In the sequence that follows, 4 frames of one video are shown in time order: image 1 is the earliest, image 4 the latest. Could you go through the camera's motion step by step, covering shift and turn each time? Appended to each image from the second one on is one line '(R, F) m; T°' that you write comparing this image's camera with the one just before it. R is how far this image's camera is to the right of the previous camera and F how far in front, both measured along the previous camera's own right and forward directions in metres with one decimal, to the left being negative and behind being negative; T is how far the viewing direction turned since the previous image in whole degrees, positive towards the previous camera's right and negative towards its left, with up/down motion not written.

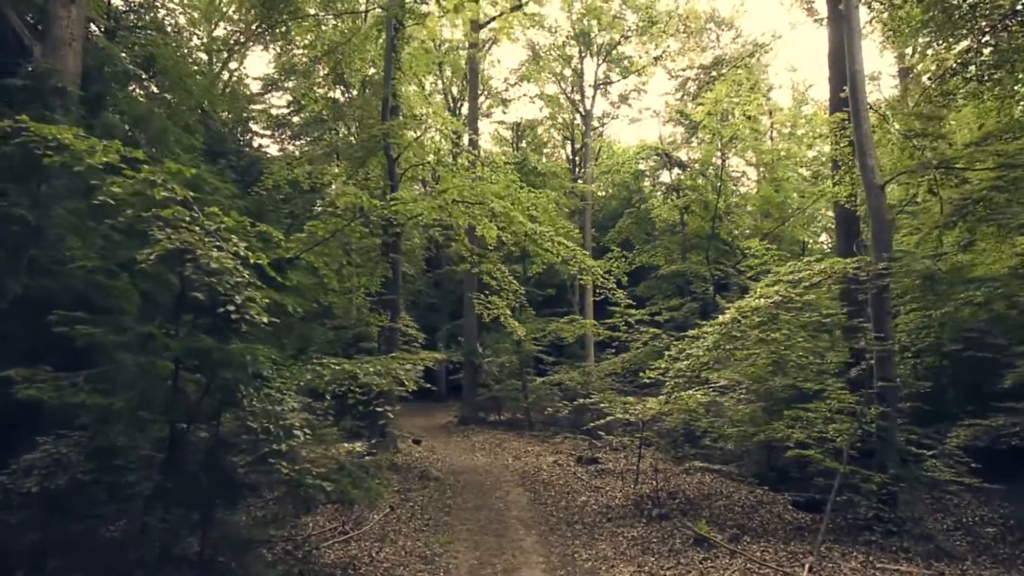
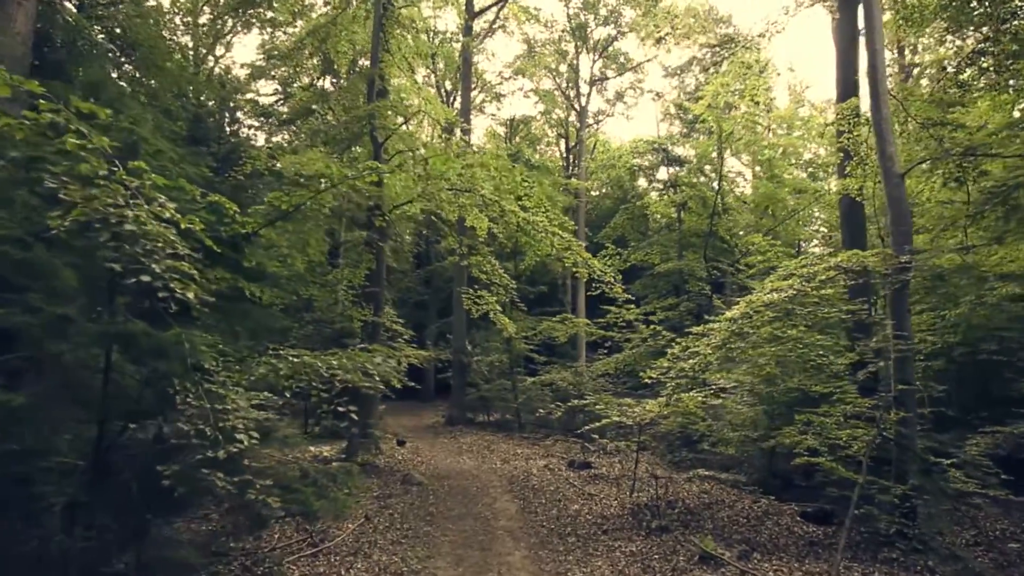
(0.0, +0.7) m; +1°
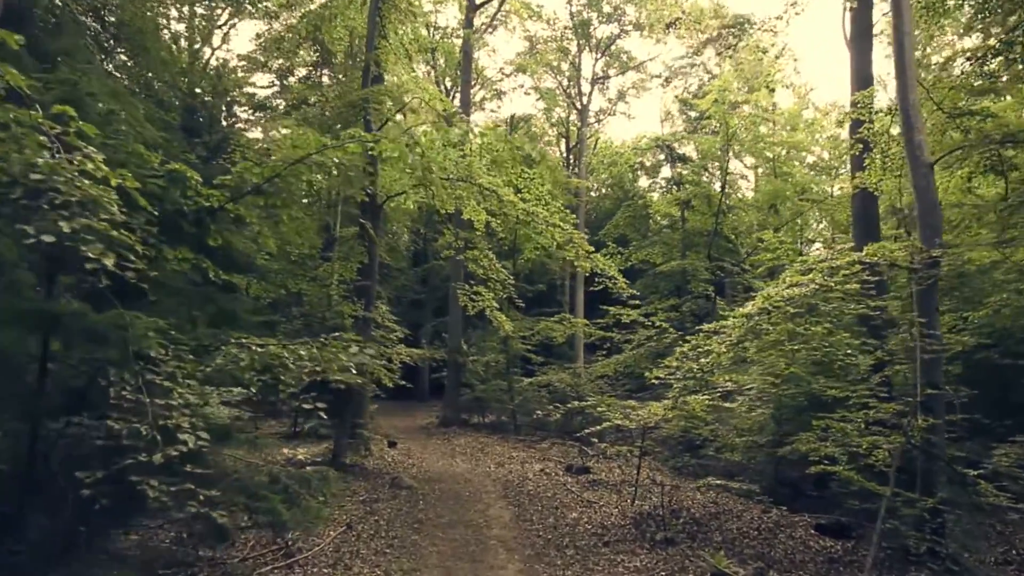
(0.0, +0.6) m; 0°
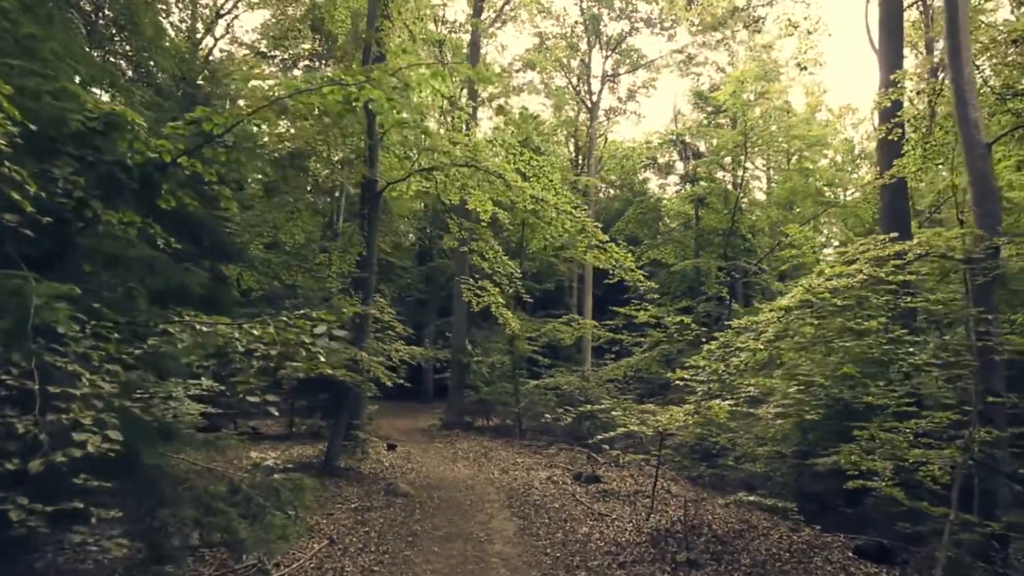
(0.0, +0.8) m; -1°
